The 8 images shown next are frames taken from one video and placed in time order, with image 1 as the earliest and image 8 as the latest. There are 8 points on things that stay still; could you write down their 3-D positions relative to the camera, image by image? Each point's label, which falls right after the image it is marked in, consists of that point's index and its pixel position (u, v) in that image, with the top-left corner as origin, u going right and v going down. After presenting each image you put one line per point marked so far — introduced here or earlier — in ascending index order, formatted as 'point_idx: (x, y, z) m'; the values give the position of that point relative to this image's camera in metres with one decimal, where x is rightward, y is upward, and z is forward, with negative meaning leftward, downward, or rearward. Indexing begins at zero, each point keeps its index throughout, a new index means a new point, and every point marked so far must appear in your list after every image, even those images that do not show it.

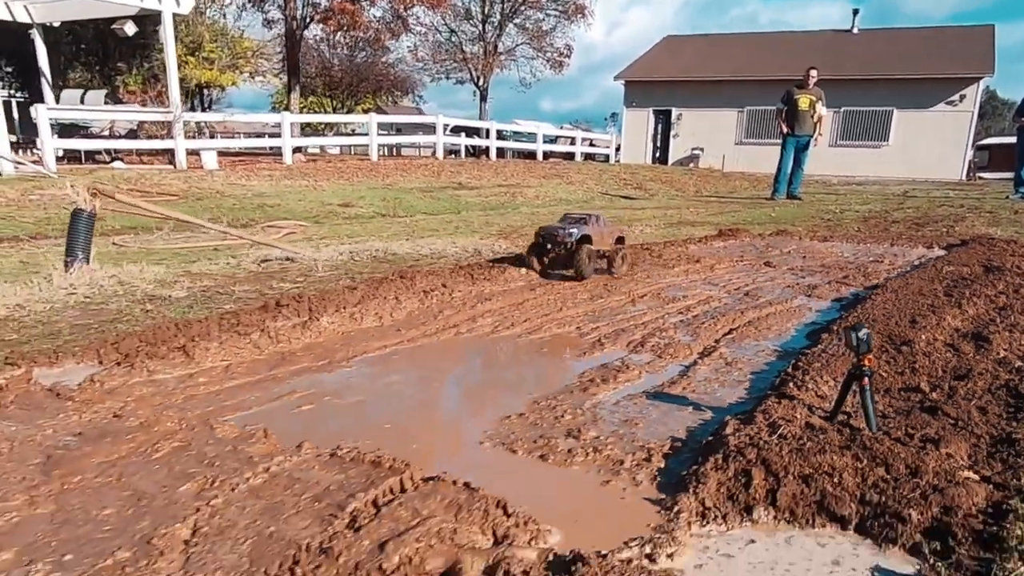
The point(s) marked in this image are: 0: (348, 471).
0: (-0.9, -1.1, +3.7) m
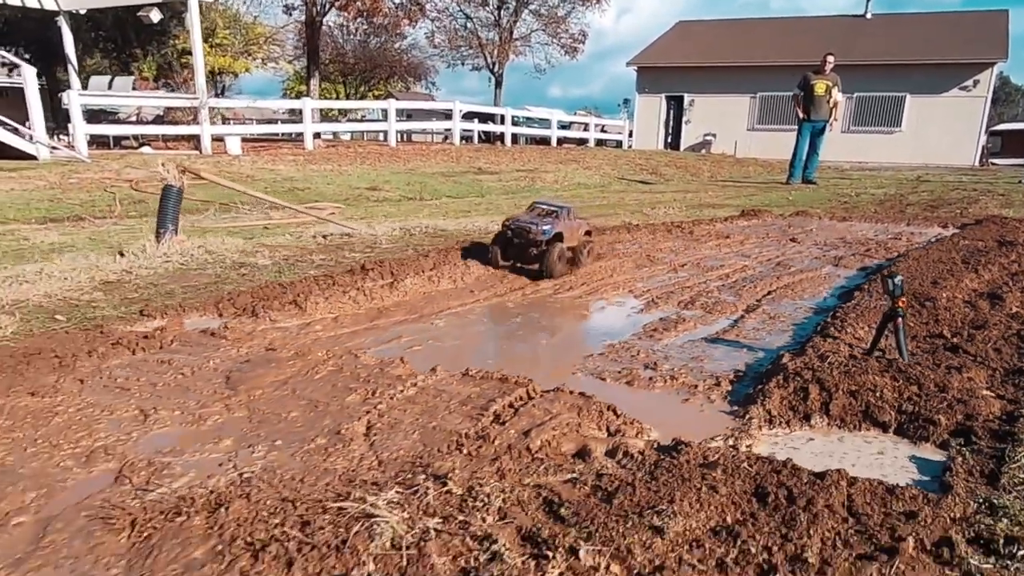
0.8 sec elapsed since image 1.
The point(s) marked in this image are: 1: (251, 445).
0: (-0.2, -0.7, +4.6) m
1: (-1.6, -0.9, +4.1) m
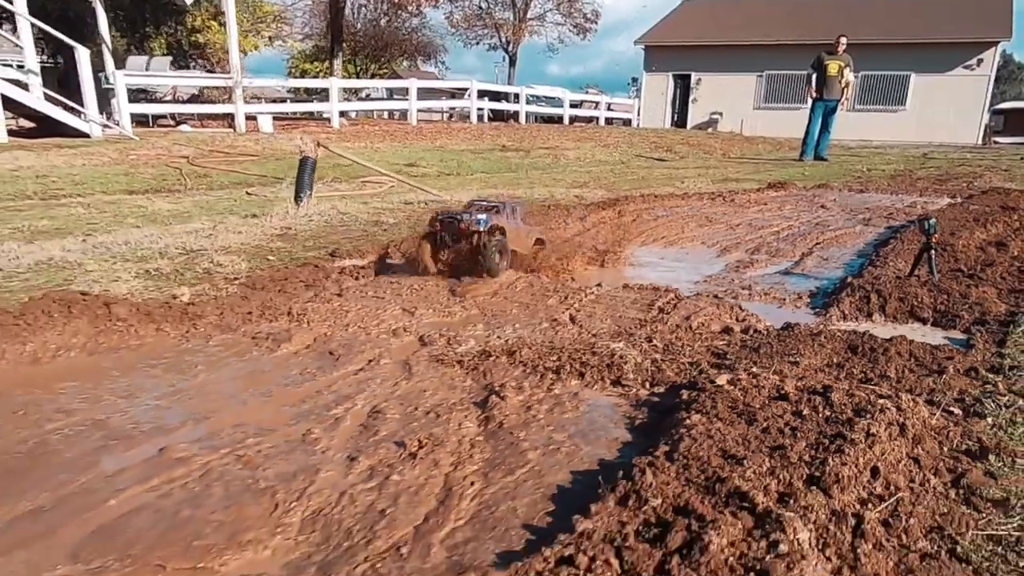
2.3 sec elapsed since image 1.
0: (+1.2, -0.1, +6.5) m
1: (-0.1, -0.3, +6.0) m
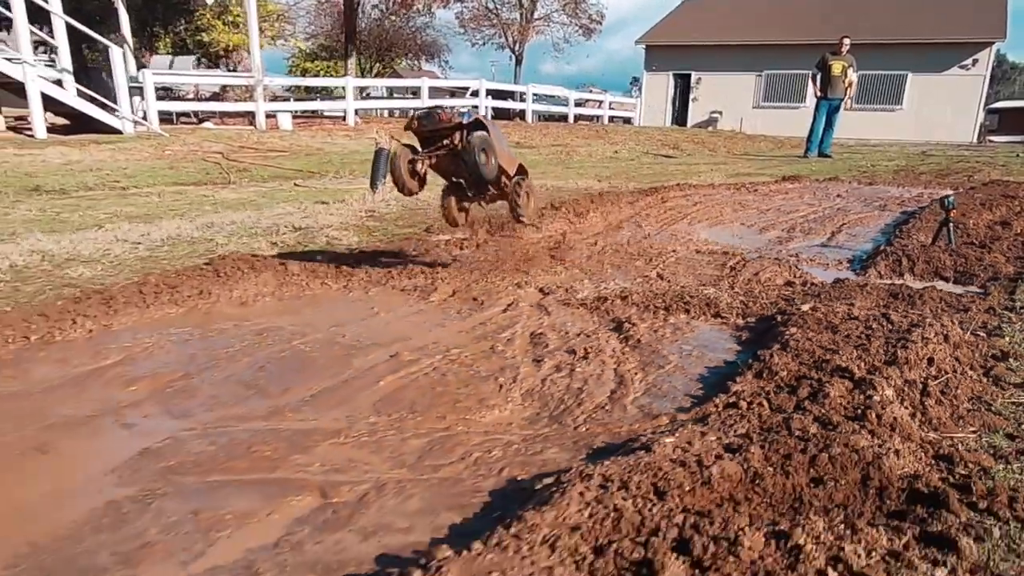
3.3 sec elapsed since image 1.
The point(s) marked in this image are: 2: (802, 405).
0: (+2.3, +0.3, +7.9) m
1: (+0.9, +0.1, +7.3) m
2: (+1.7, -0.7, +4.0) m
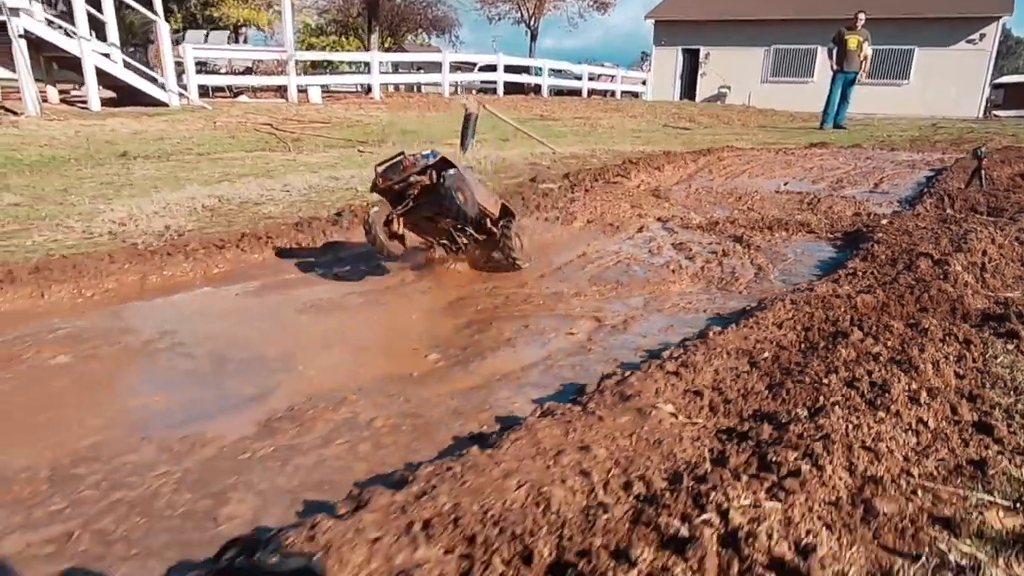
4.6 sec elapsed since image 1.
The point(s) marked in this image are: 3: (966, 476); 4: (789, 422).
0: (+3.9, +1.2, +9.6) m
1: (+2.5, +1.0, +9.1) m
2: (+3.3, +0.1, +5.8) m
3: (+2.0, -0.8, +3.0) m
4: (+1.3, -0.6, +3.2) m
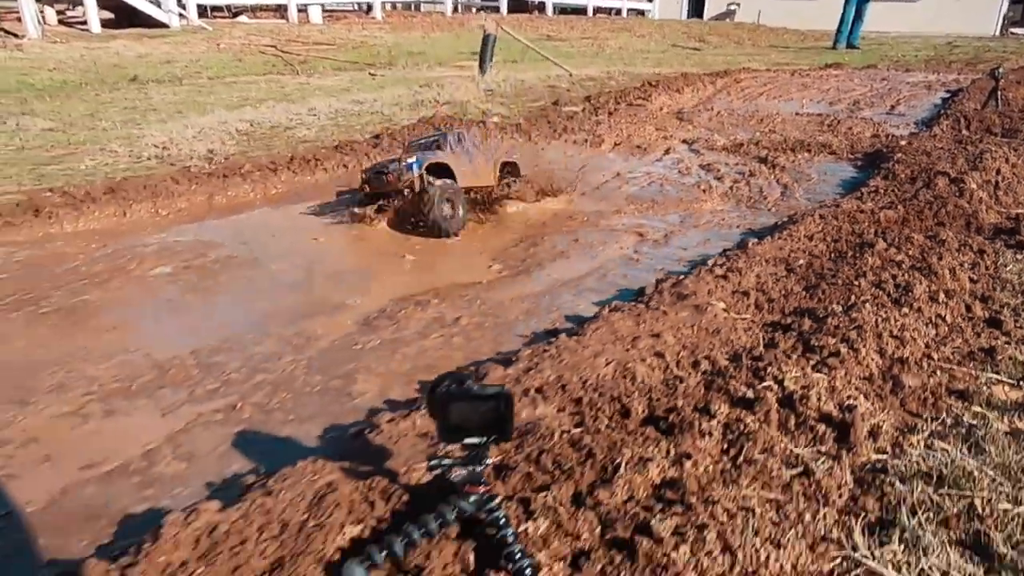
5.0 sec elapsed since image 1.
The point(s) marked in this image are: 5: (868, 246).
0: (+4.3, +2.4, +9.9) m
1: (+2.9, +2.1, +9.4) m
2: (+3.7, +0.9, +6.2) m
3: (+2.4, -0.4, +3.5) m
4: (+1.7, -0.2, +3.7) m
5: (+2.5, +0.3, +4.9) m
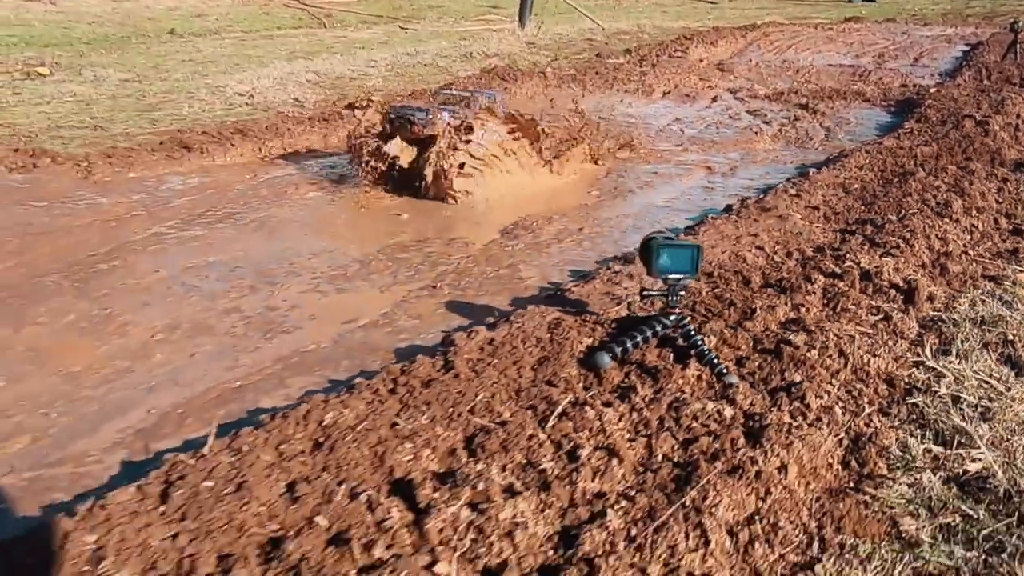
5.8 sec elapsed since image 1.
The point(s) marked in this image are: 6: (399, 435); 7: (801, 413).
0: (+5.1, +3.3, +10.7) m
1: (+3.8, +3.0, +10.2) m
2: (+4.5, +1.6, +7.1) m
3: (+3.2, +0.2, +4.4) m
4: (+2.5, +0.4, +4.7) m
5: (+3.3, +0.9, +5.8) m
6: (-0.4, -0.5, +2.5) m
7: (+1.2, -0.5, +2.7) m
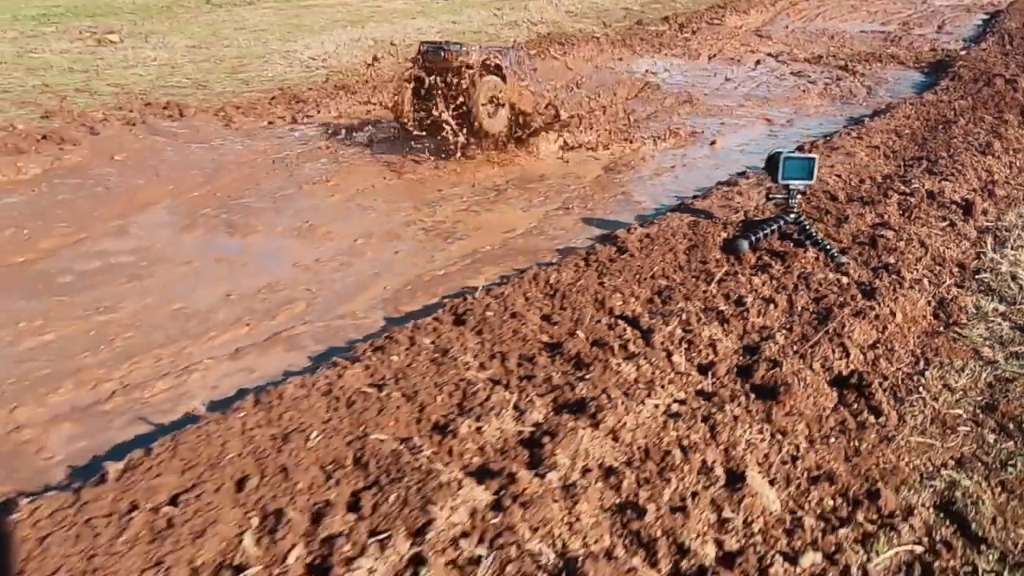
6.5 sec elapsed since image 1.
0: (+6.0, +4.1, +11.4) m
1: (+4.6, +3.8, +10.9) m
2: (+5.4, +2.3, +7.9) m
3: (+4.1, +0.8, +5.3) m
4: (+3.4, +1.0, +5.5) m
5: (+4.2, +1.6, +6.6) m
6: (+0.5, 0.0, +3.3) m
7: (+2.0, 0.0, +3.6) m
